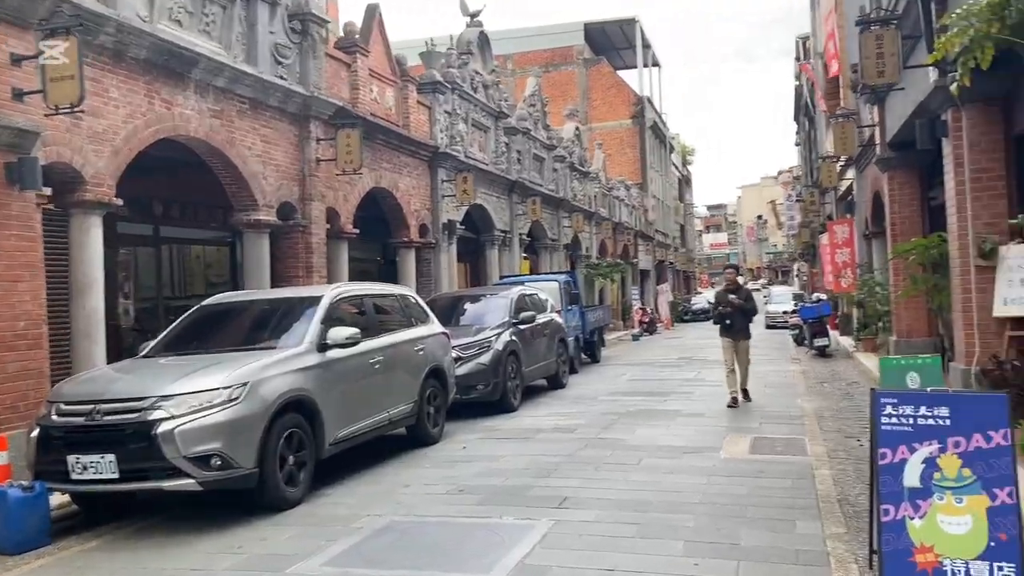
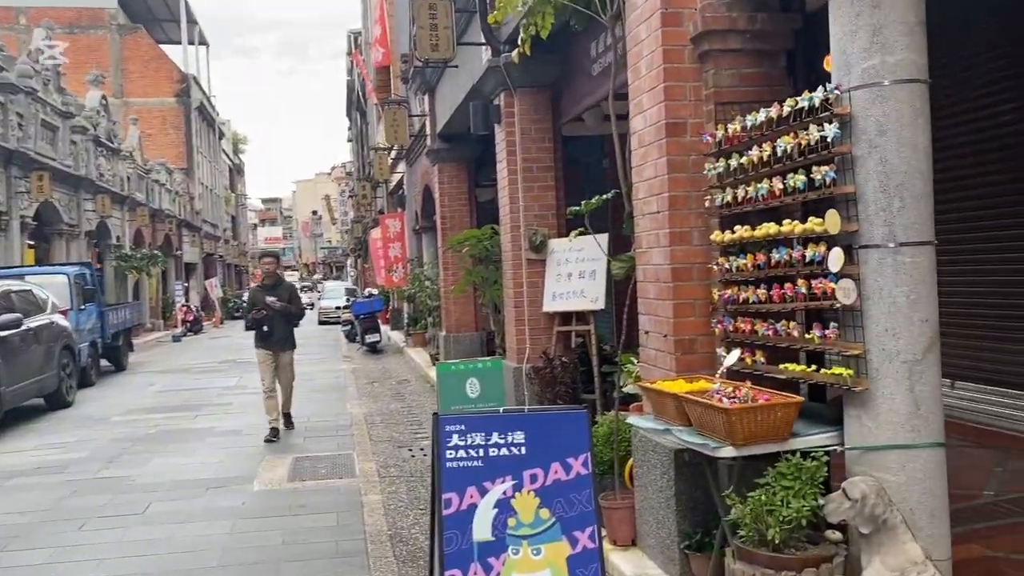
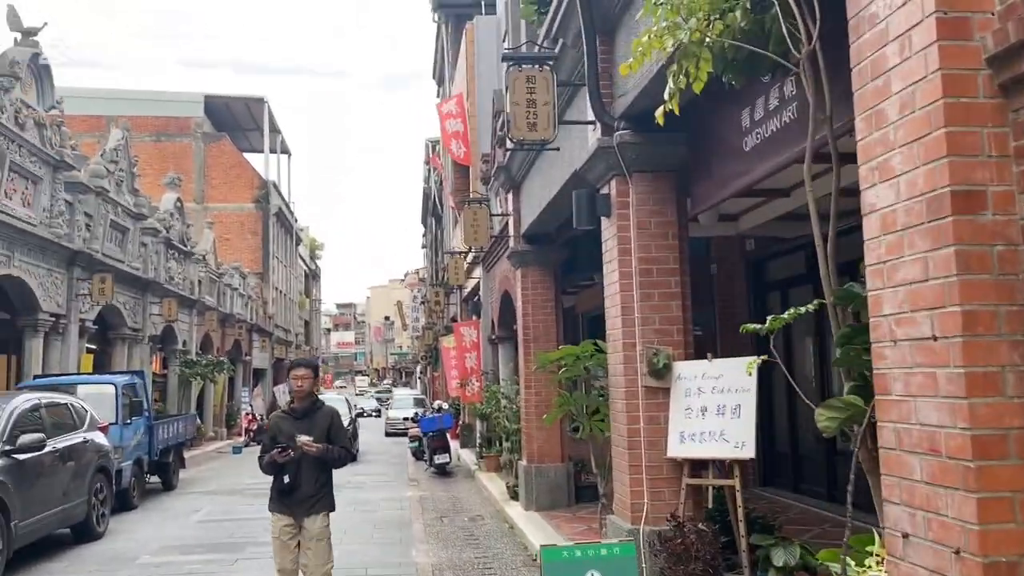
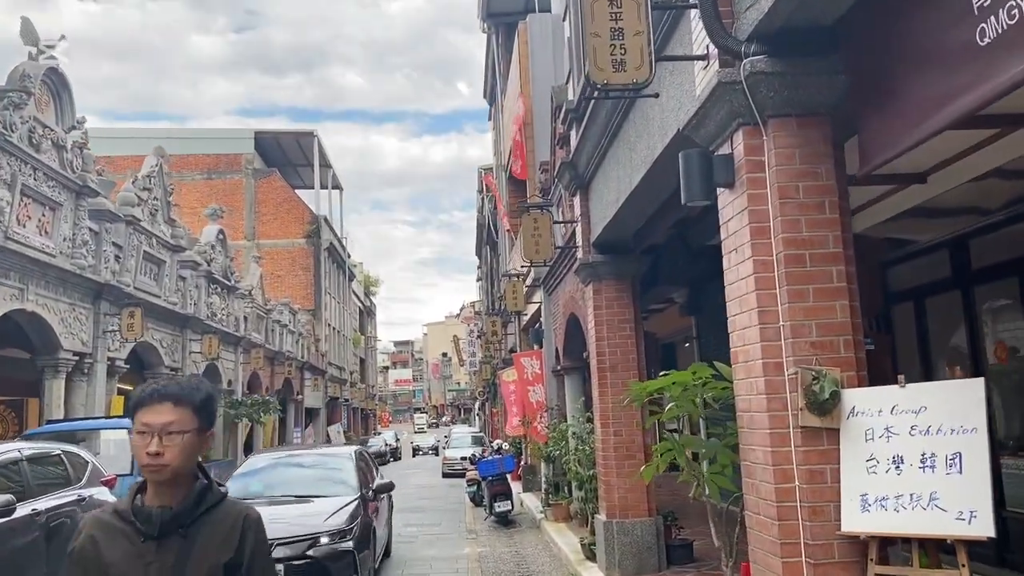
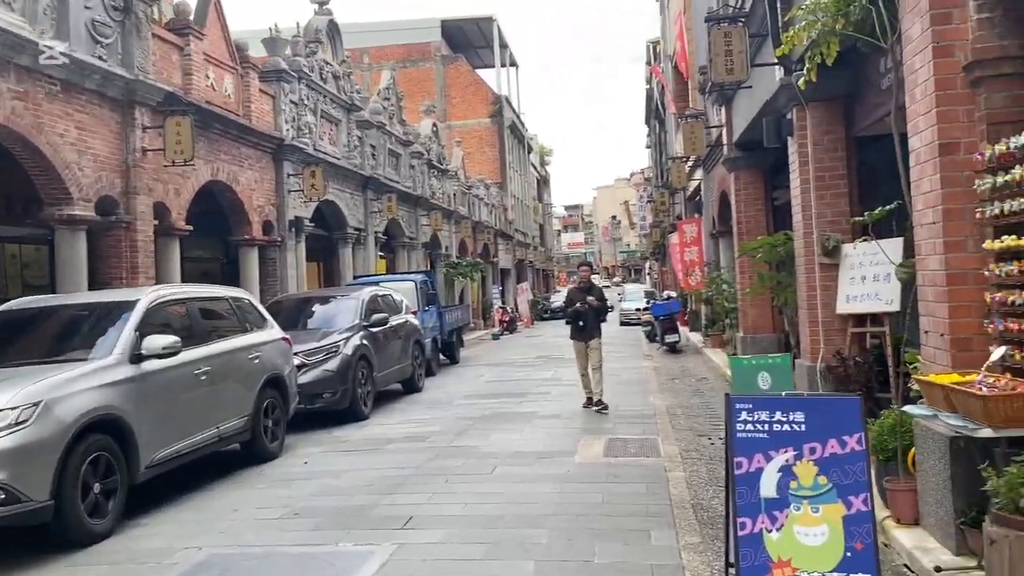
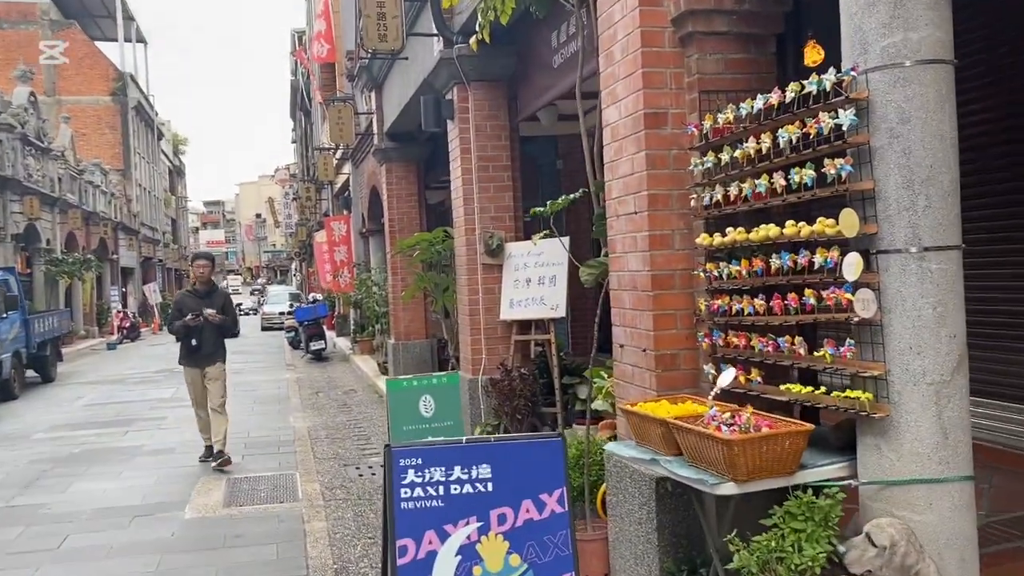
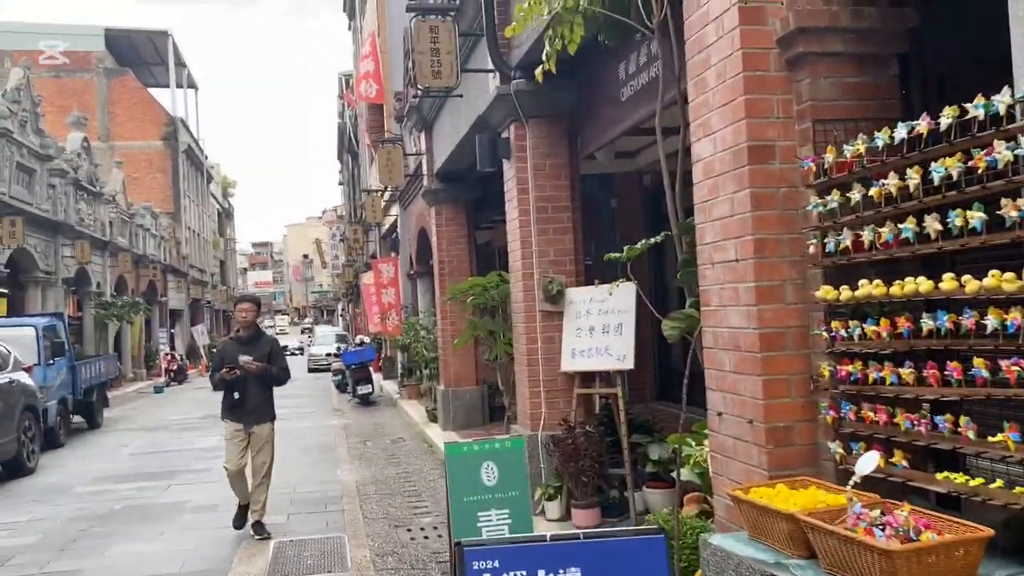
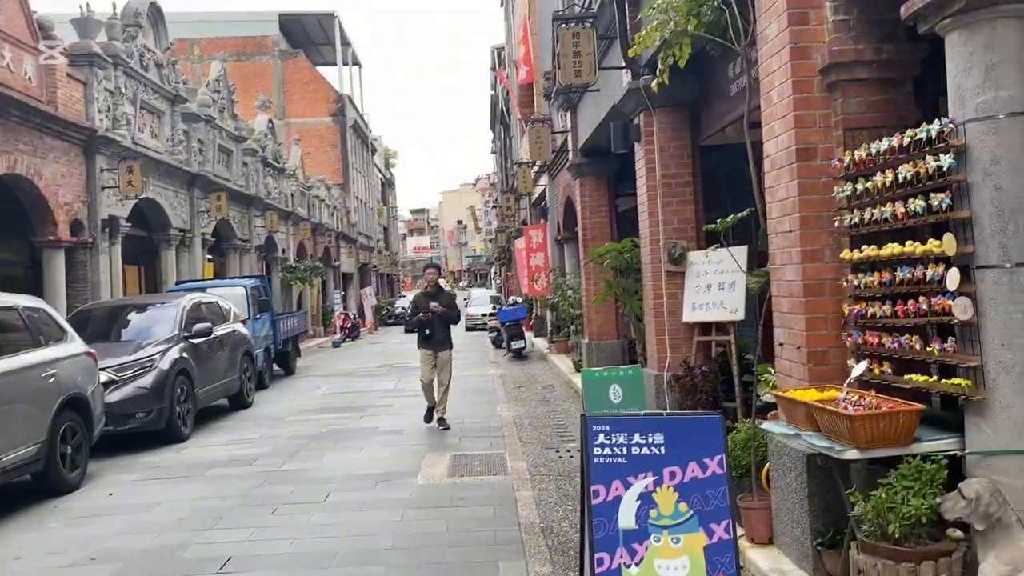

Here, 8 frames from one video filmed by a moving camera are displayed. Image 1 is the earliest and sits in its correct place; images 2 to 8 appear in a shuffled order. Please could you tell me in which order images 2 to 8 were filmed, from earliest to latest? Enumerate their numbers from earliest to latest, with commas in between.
5, 8, 2, 6, 7, 3, 4
